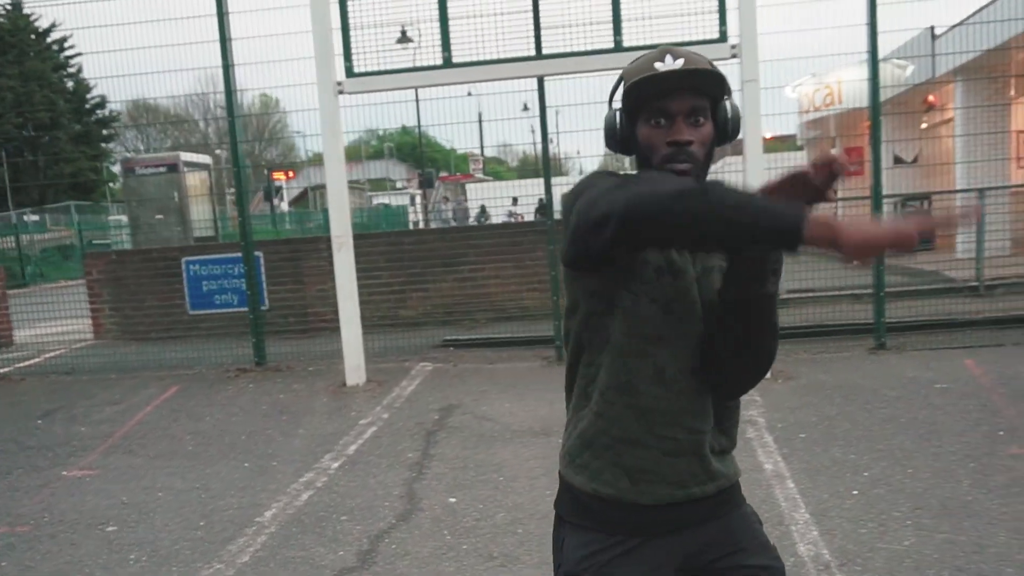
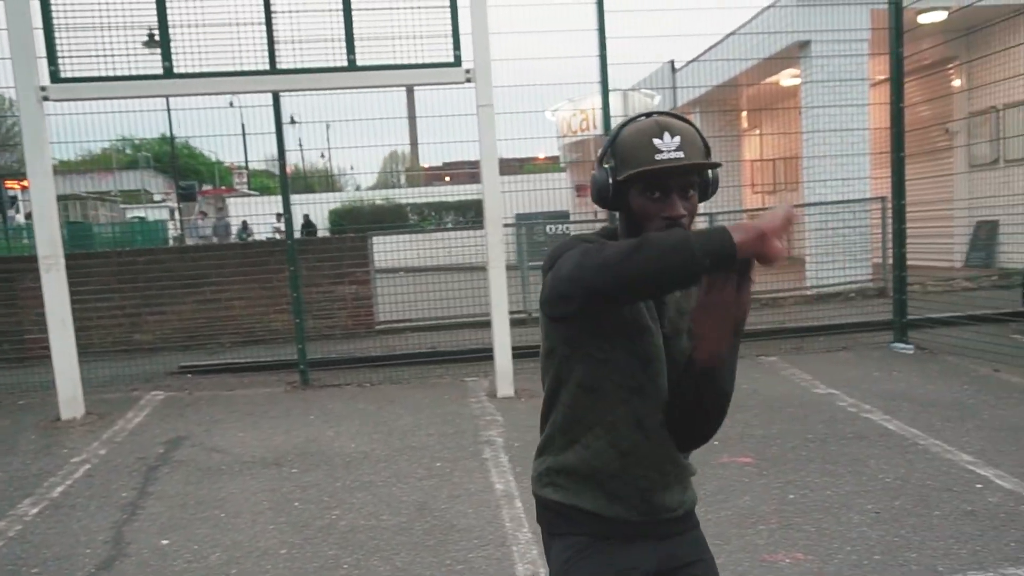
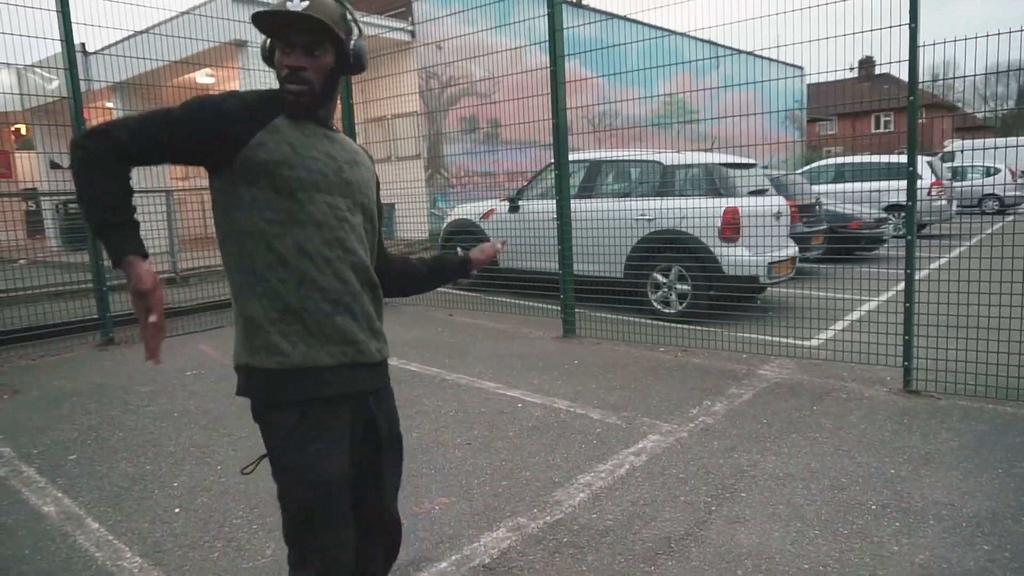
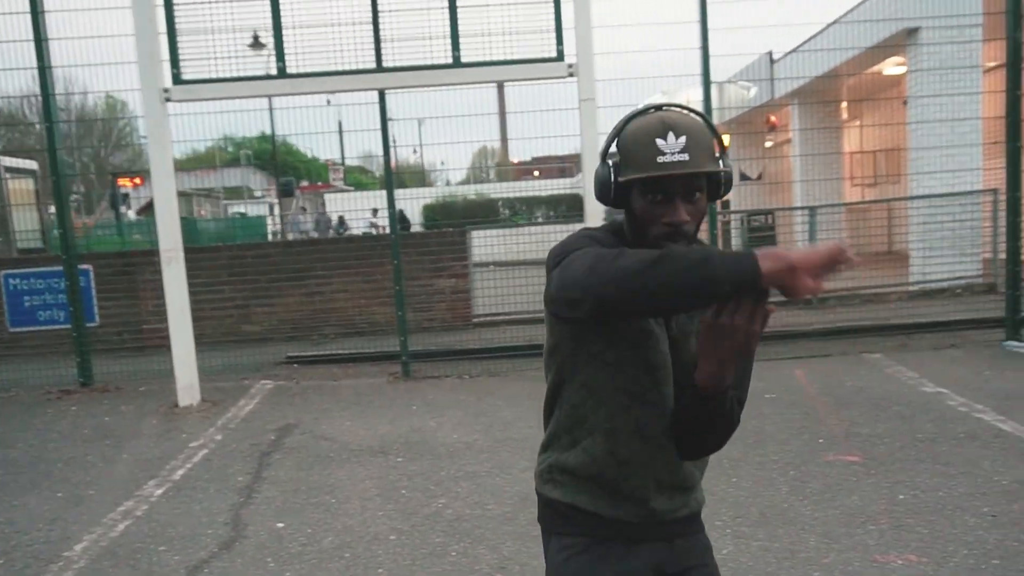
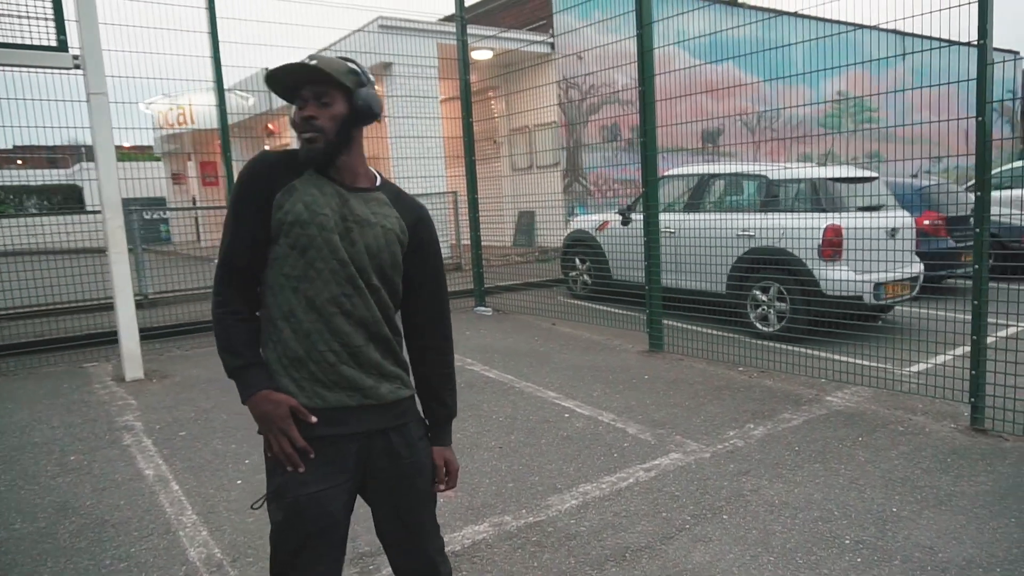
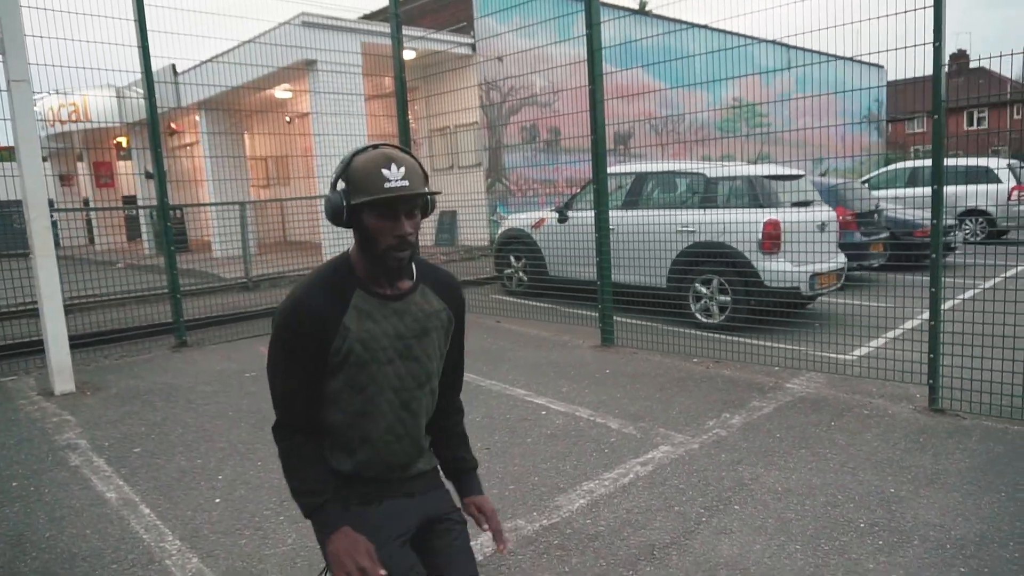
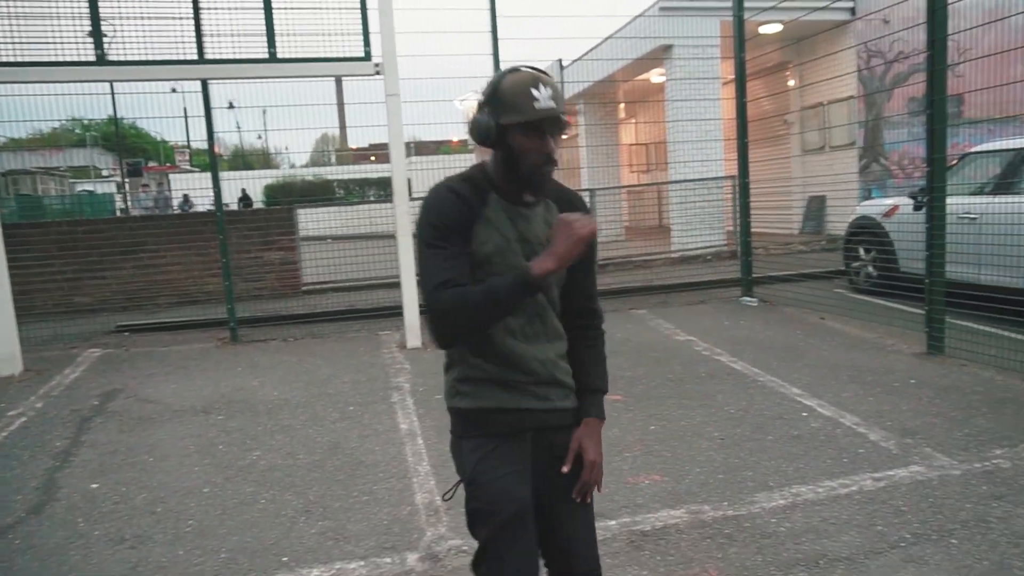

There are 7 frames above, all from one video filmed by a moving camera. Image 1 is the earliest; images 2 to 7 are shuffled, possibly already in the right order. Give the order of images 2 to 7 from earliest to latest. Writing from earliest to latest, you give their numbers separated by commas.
4, 2, 7, 5, 6, 3
